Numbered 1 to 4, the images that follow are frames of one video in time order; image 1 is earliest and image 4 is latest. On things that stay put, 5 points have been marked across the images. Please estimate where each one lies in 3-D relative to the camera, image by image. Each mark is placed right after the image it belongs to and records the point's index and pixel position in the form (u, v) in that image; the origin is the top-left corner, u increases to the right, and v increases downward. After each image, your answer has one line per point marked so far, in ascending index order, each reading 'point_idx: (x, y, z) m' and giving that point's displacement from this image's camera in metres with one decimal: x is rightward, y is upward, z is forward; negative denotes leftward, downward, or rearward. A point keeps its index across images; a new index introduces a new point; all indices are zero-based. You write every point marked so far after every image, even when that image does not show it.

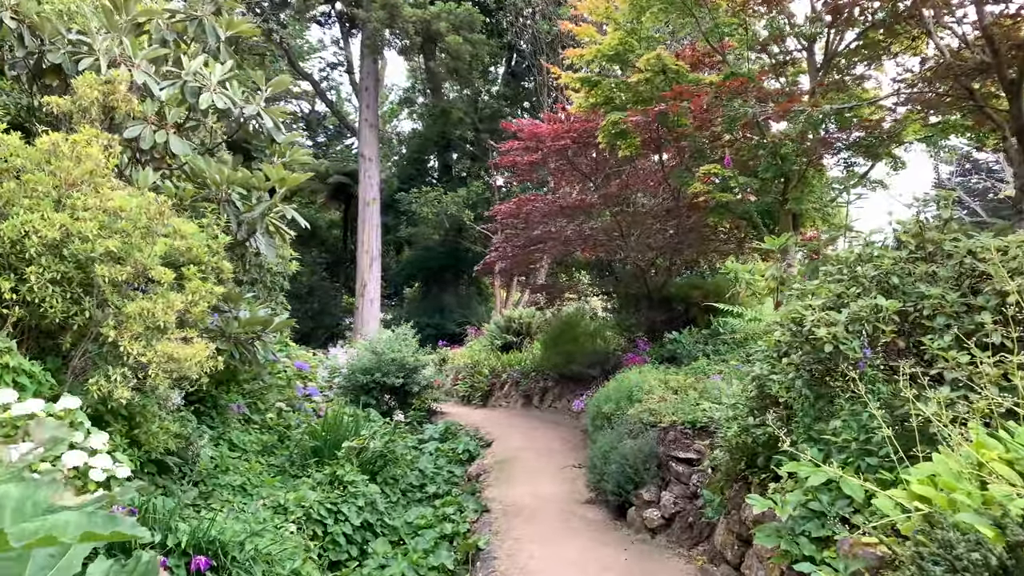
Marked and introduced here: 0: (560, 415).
0: (+0.4, -1.2, +7.2) m
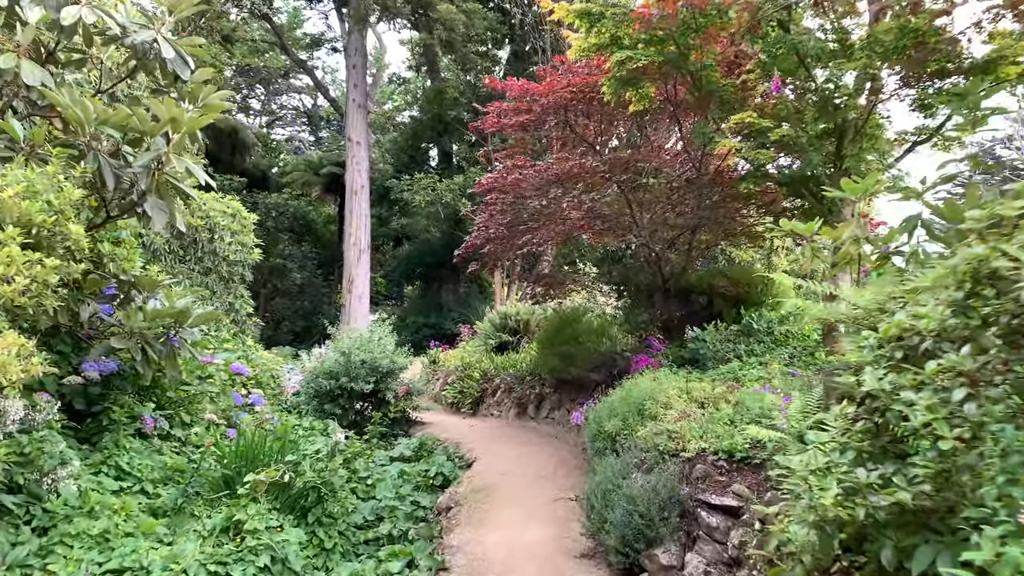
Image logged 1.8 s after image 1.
0: (+0.3, -1.1, +6.0) m
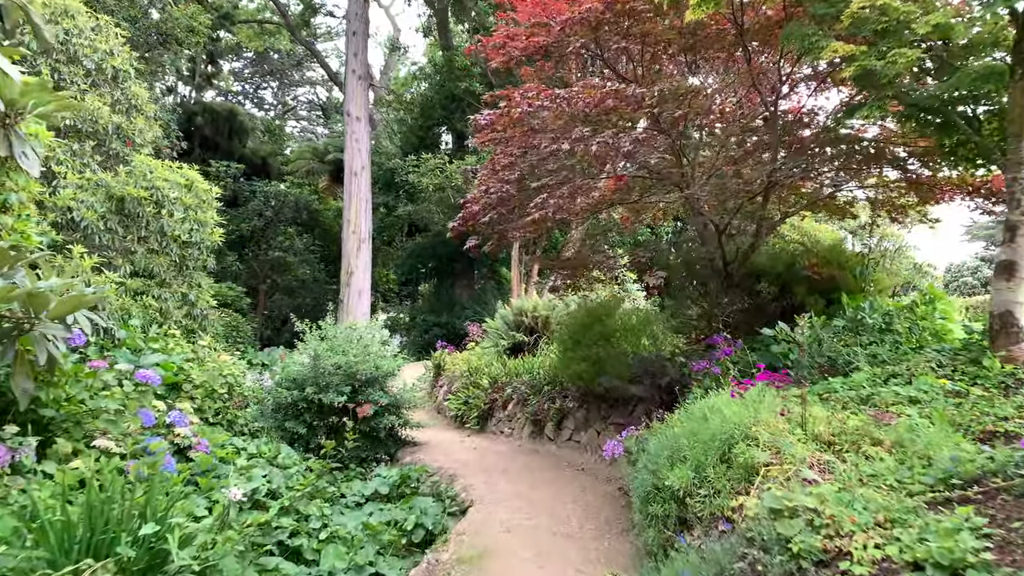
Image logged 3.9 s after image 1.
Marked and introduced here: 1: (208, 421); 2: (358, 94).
0: (+0.4, -1.0, +4.7) m
1: (-1.7, -0.7, +4.4) m
2: (-2.1, +2.6, +10.9) m
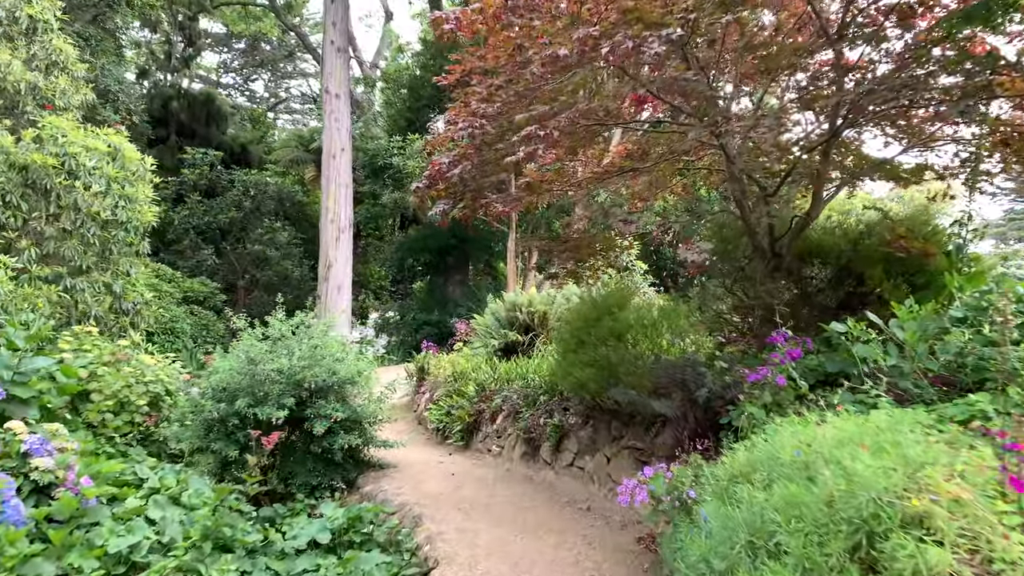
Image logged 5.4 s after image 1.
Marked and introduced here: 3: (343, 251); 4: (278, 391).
0: (+0.3, -0.9, +3.6) m
1: (-1.8, -0.7, +3.4) m
2: (-2.2, +2.7, +9.9) m
3: (-2.1, +0.5, +9.7) m
4: (-1.2, -0.5, +4.0) m
